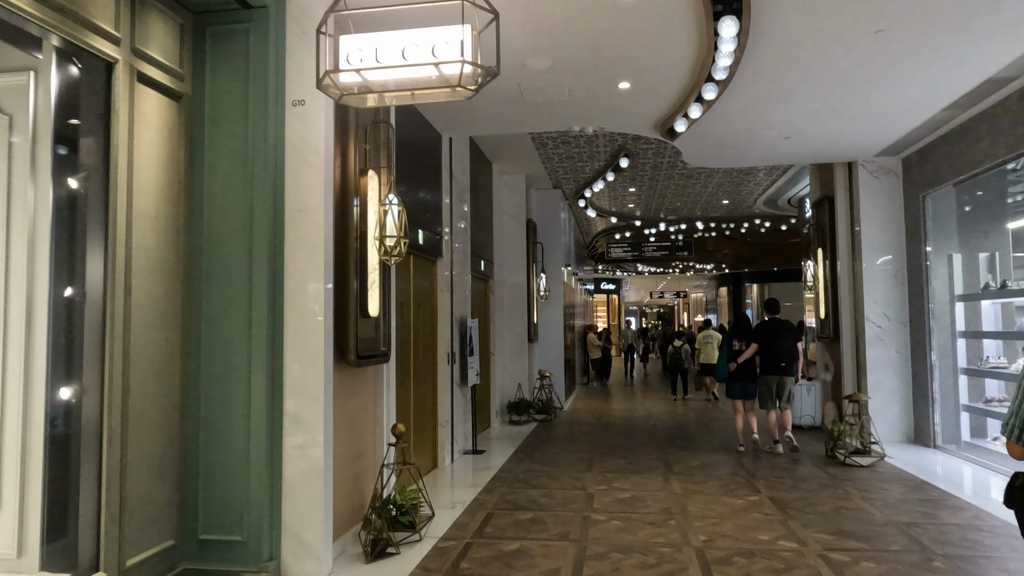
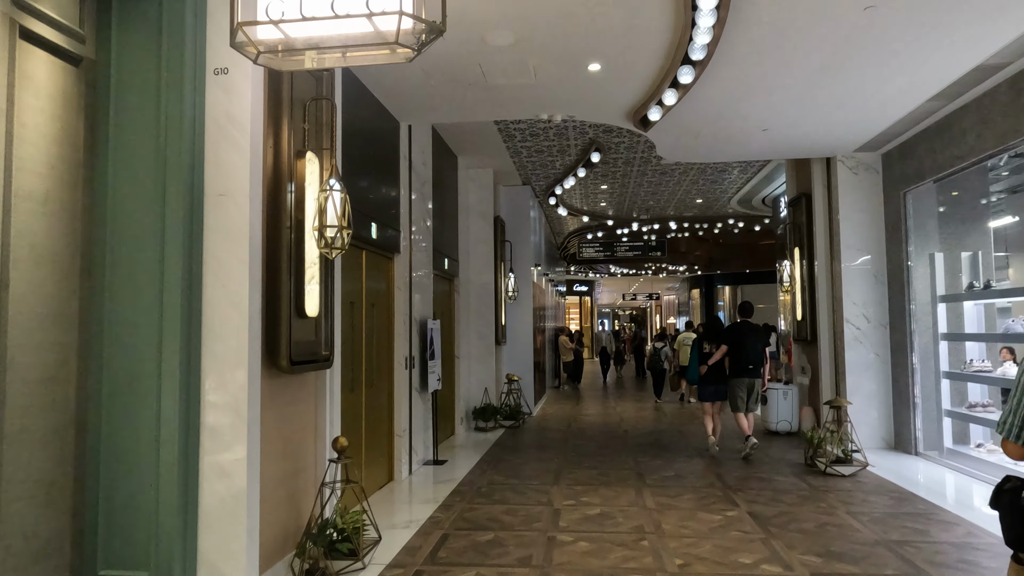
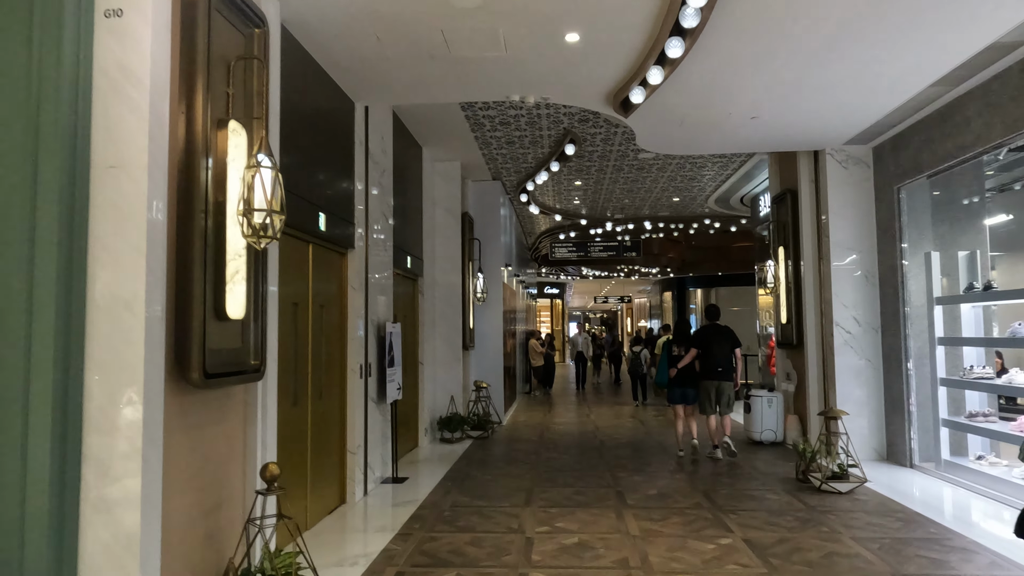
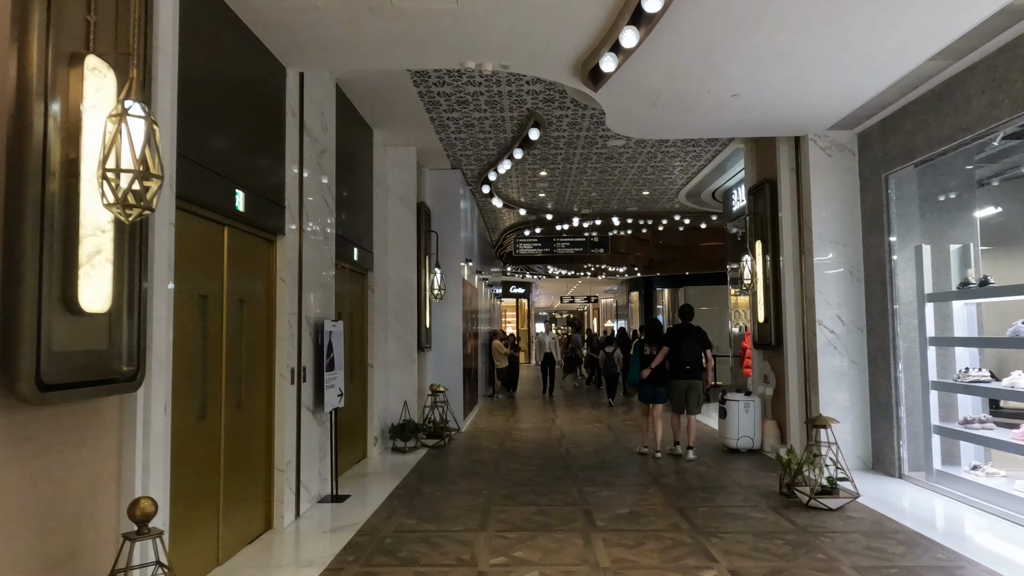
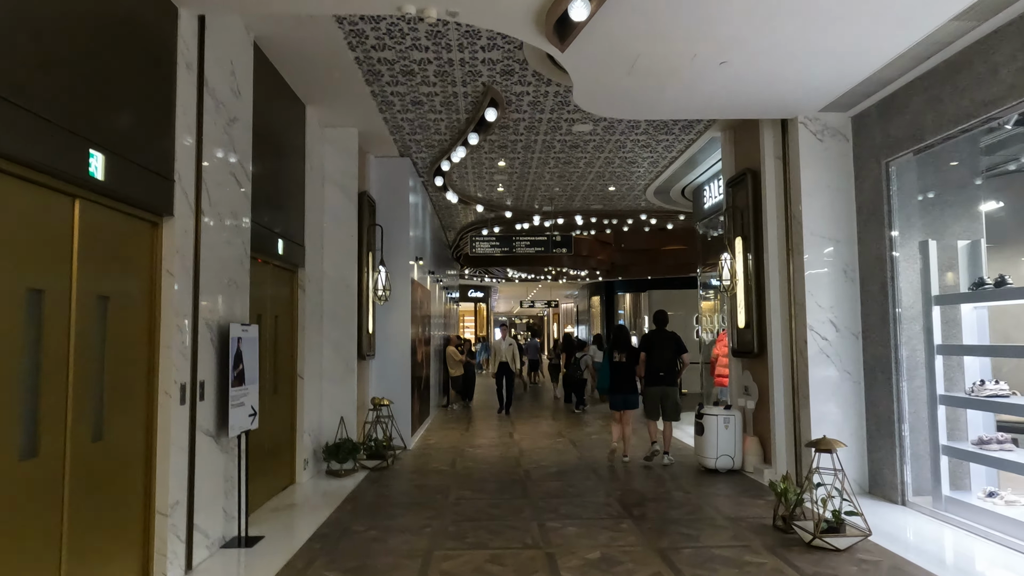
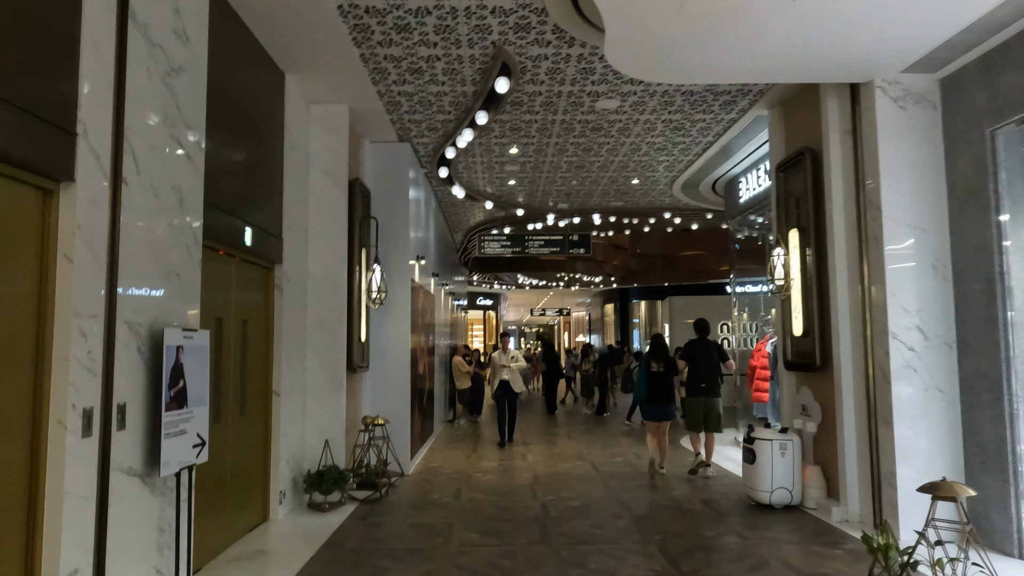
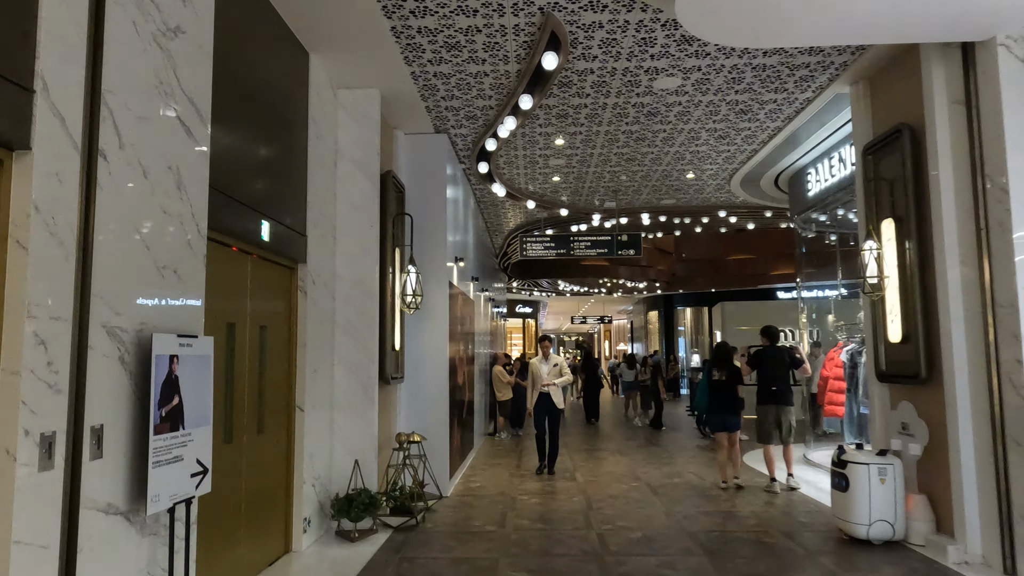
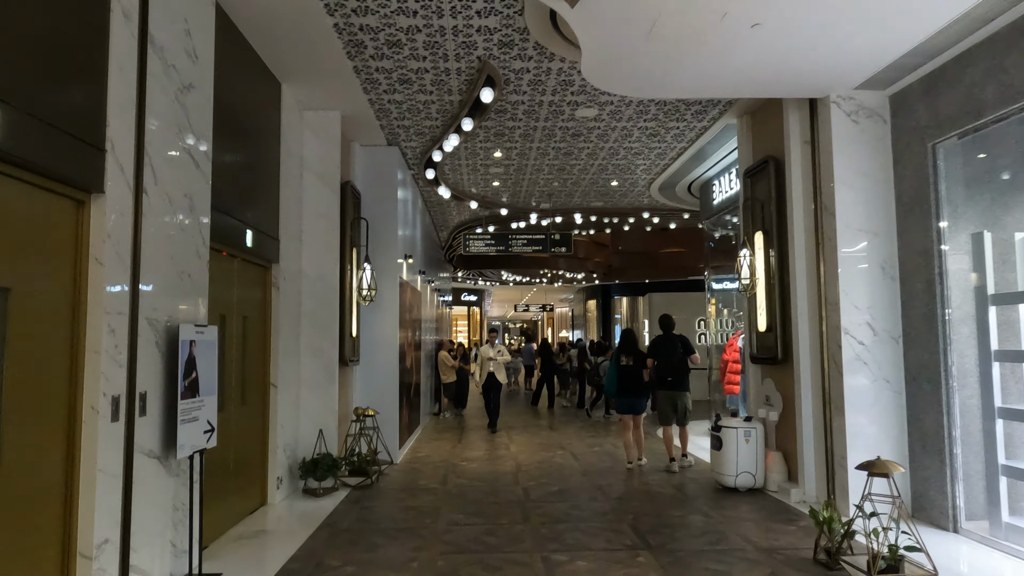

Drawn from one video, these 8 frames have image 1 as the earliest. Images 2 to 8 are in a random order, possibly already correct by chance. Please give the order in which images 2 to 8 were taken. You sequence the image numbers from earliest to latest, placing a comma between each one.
2, 3, 4, 5, 8, 6, 7
